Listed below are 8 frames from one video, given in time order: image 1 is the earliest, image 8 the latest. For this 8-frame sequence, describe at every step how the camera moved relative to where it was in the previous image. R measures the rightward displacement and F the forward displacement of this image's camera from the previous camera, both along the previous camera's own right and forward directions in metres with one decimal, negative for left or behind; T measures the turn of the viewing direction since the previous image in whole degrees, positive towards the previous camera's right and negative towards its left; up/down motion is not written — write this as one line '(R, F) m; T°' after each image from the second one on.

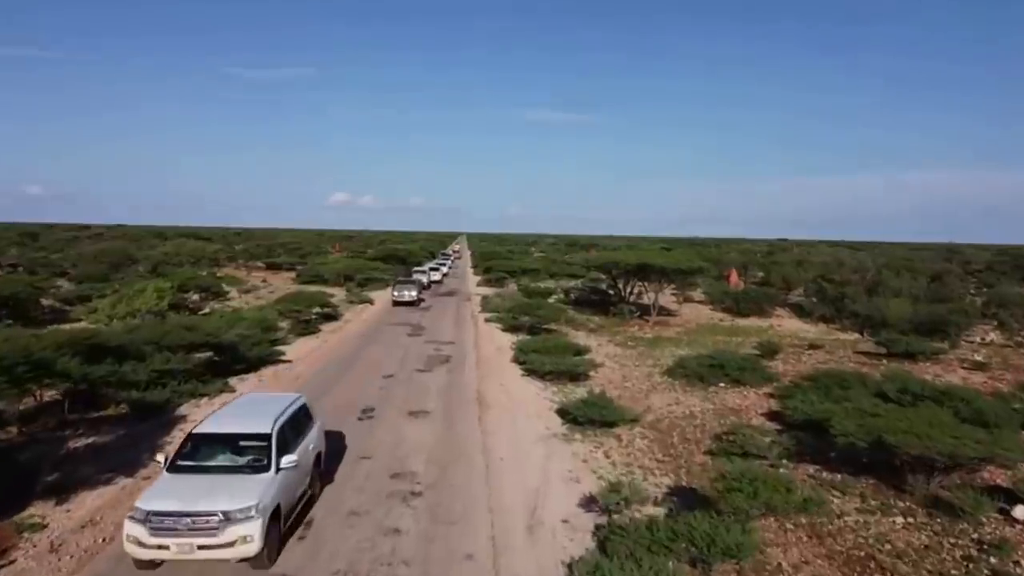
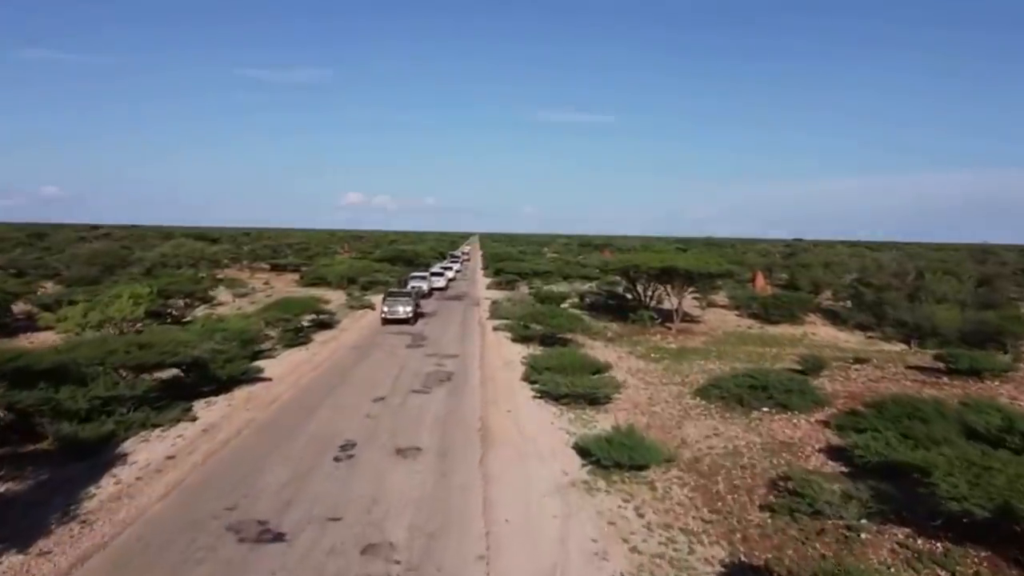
(+0.1, +3.3) m; -1°
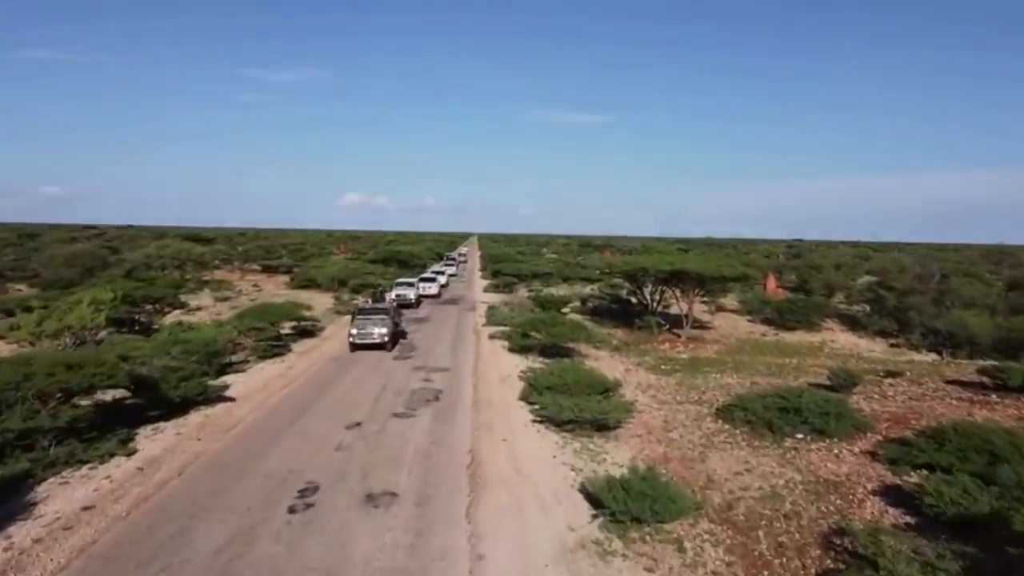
(+0.1, +2.7) m; 0°
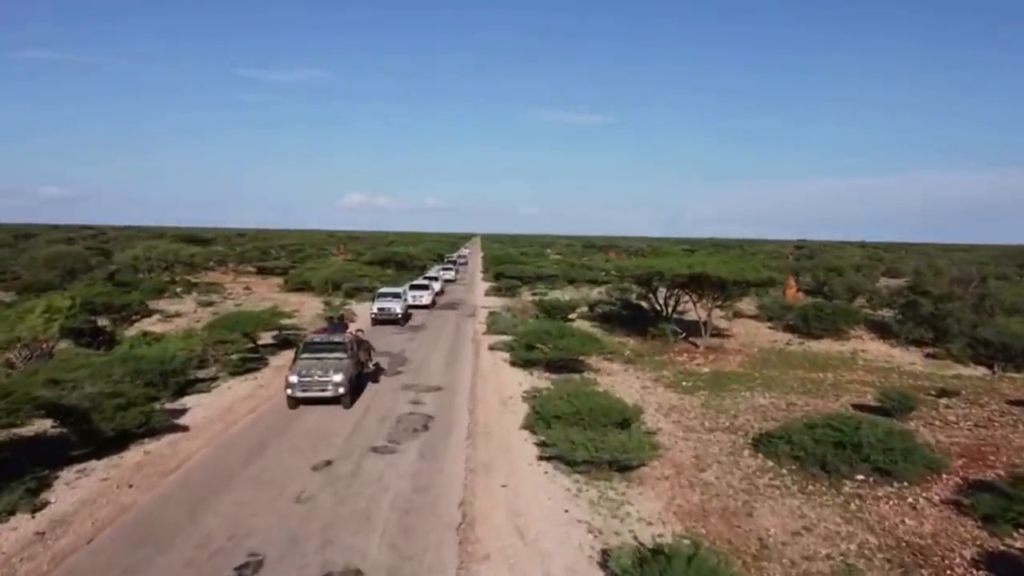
(0.0, +3.1) m; 0°
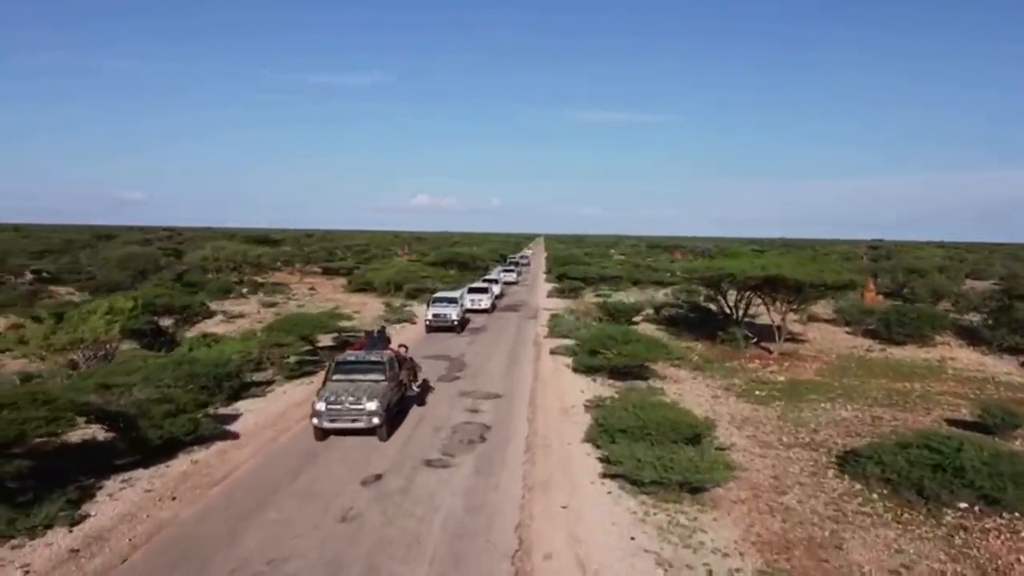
(0.0, +1.0) m; -4°
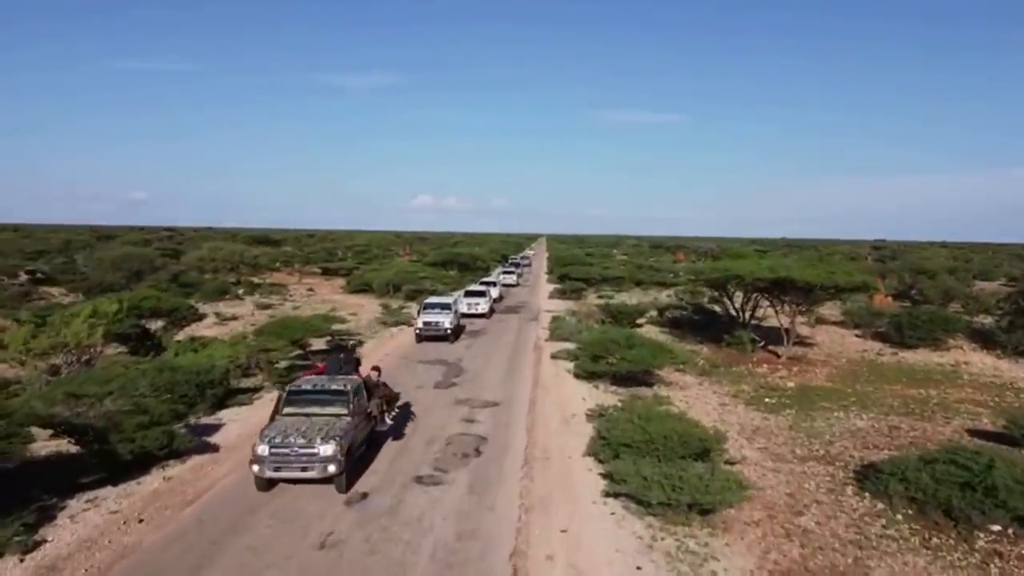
(+0.1, +1.0) m; 0°
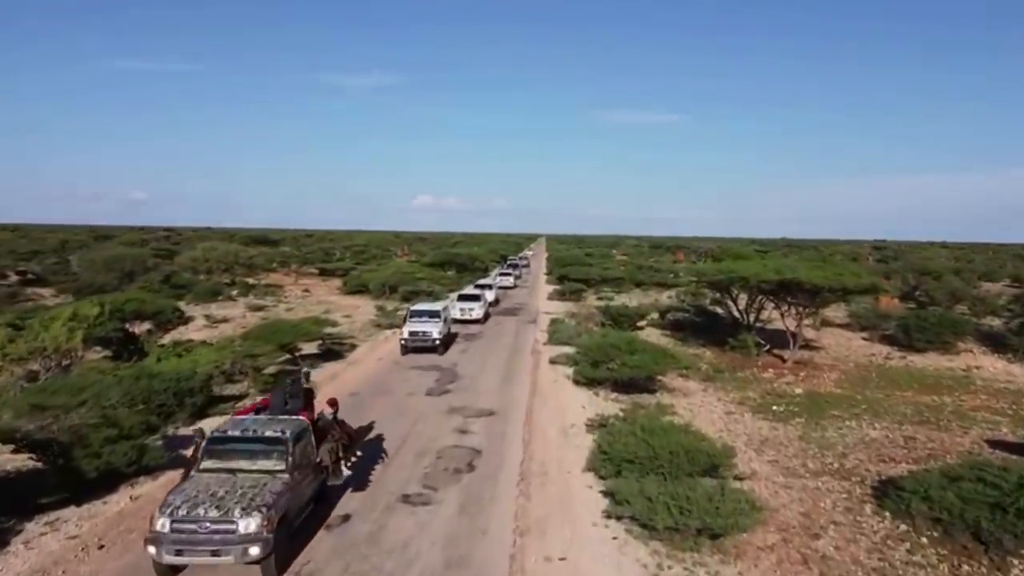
(+0.1, +1.0) m; 0°
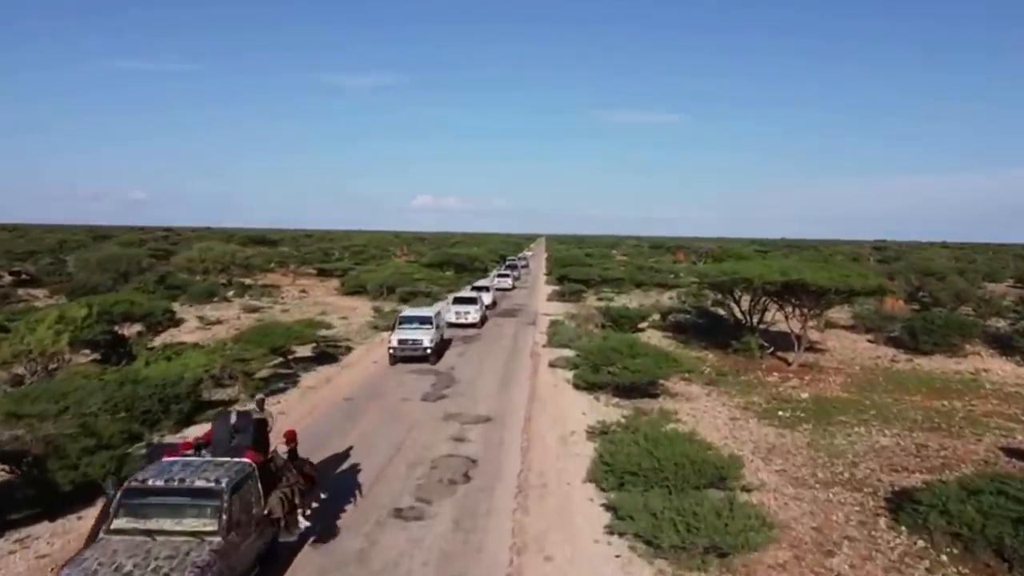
(0.0, +0.6) m; 0°
